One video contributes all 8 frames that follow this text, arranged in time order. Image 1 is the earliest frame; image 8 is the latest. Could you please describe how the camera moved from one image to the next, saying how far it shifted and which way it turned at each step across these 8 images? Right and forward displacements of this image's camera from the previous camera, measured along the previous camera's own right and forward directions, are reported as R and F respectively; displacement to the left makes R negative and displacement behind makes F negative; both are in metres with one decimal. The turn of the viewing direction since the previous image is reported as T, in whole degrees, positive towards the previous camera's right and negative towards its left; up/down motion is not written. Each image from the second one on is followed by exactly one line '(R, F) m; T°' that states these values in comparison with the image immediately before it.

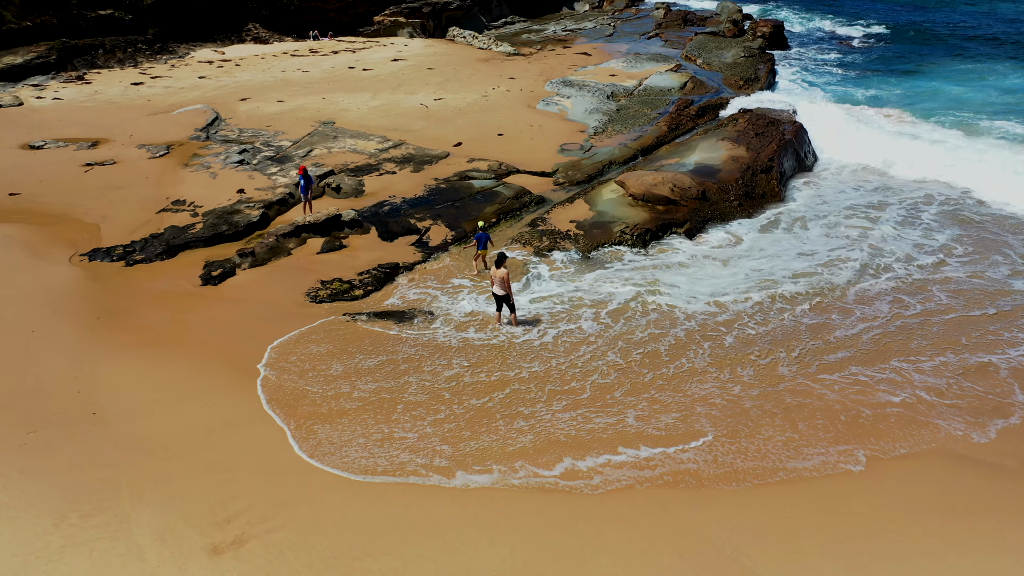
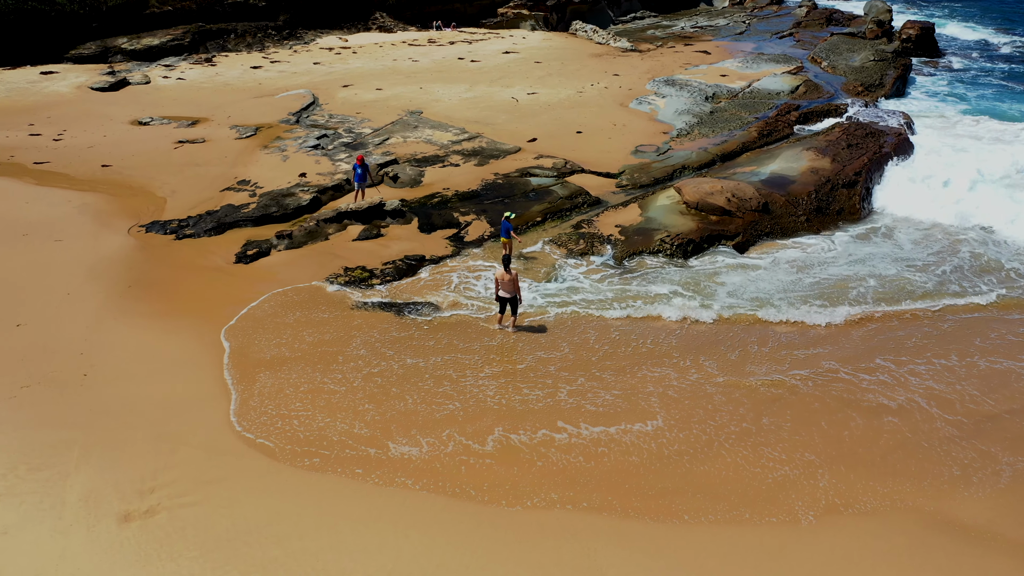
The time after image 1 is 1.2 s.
(+1.3, +0.2) m; -10°
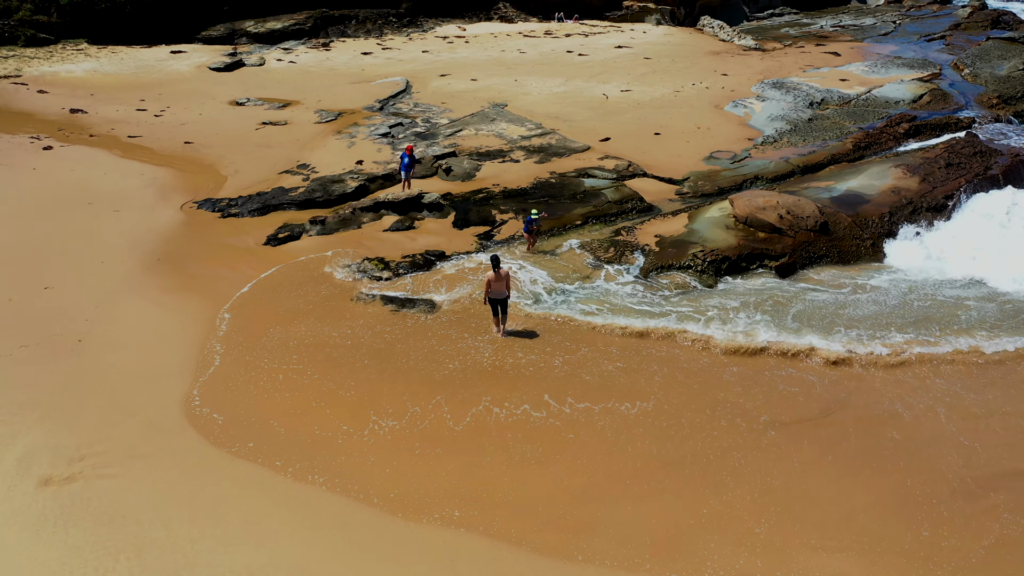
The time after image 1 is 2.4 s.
(+1.4, +0.3) m; -11°
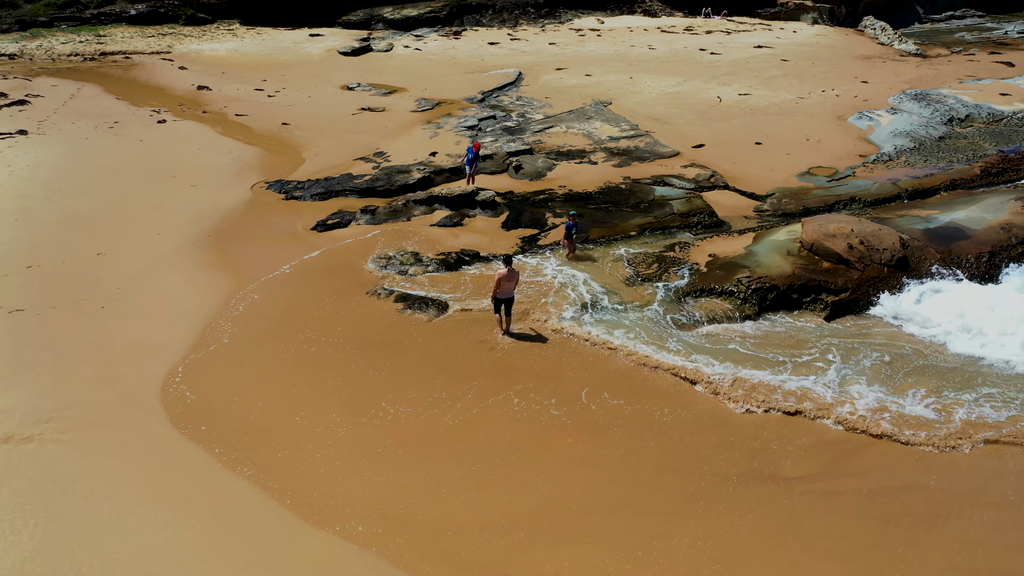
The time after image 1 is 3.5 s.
(+1.4, +0.4) m; -12°
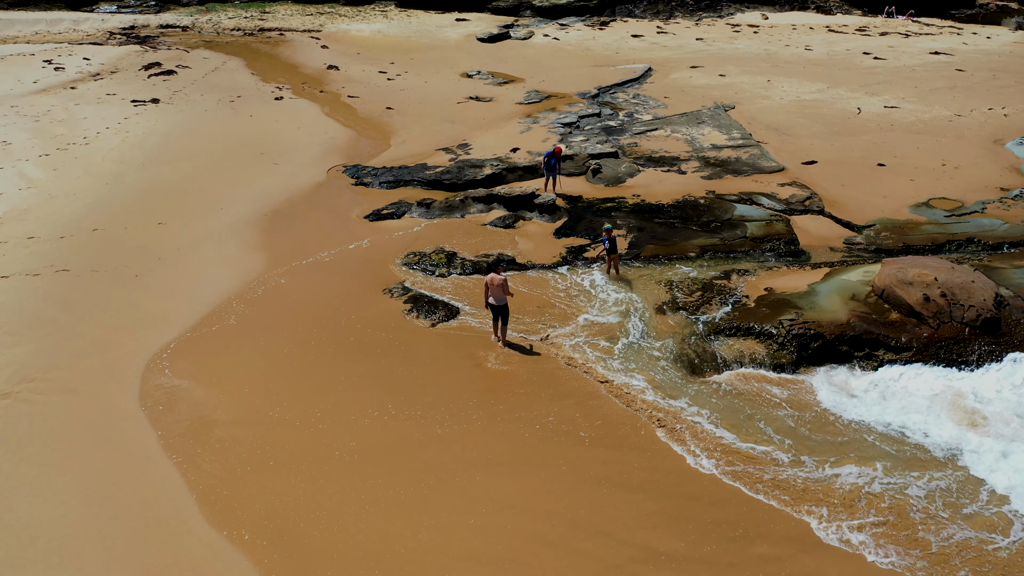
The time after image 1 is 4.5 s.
(+1.5, +0.6) m; -13°
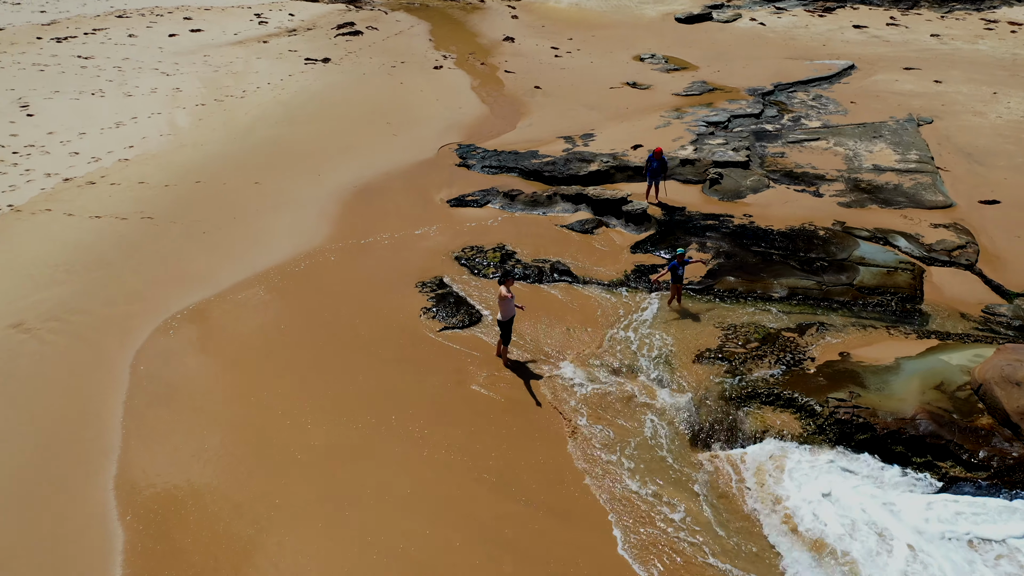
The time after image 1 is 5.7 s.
(+1.8, +0.9) m; -17°
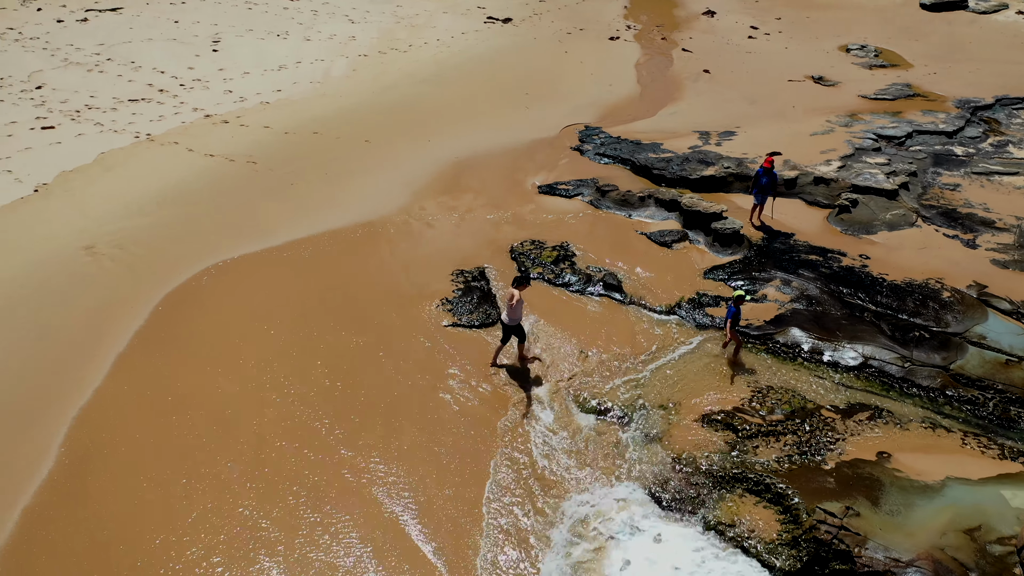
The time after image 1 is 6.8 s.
(+1.8, +0.8) m; -18°
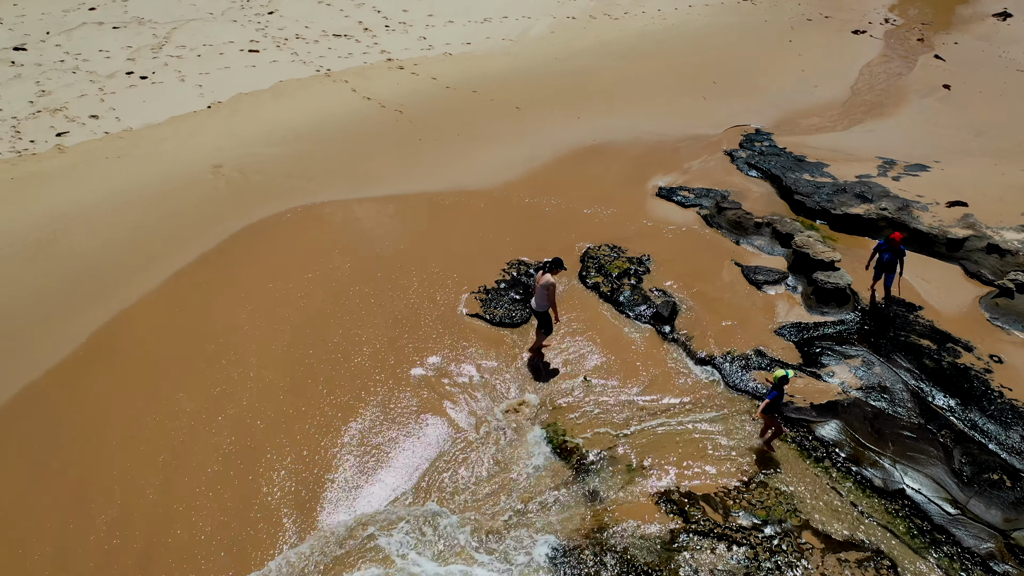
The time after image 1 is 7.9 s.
(+1.9, +0.8) m; -20°
